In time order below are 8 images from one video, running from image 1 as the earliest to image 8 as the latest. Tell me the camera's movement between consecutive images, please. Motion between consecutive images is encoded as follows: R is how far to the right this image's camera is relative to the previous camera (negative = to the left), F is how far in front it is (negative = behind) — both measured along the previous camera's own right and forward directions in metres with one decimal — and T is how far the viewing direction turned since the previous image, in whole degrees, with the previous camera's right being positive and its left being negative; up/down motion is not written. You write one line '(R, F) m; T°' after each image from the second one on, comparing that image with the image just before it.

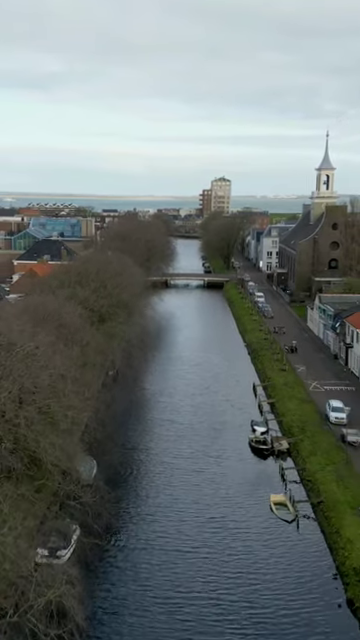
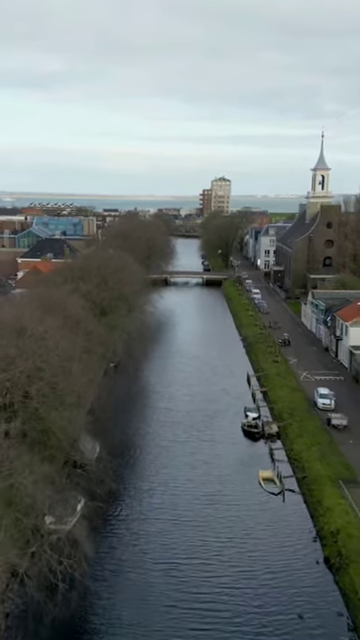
(+0.2, -1.7) m; 0°
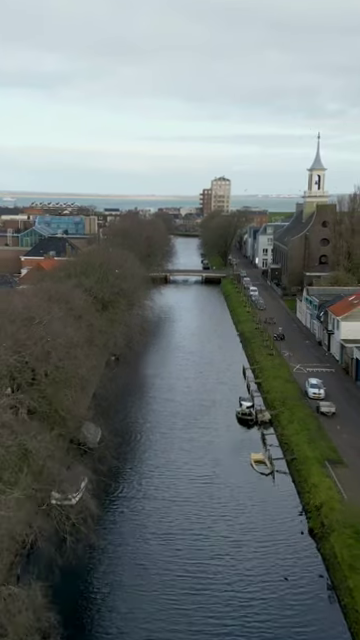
(+0.1, -1.5) m; 0°
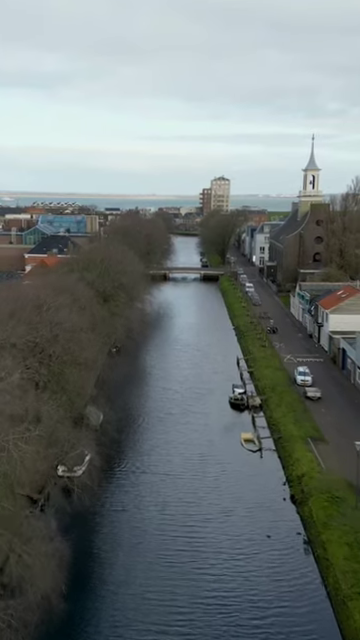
(+0.2, -2.0) m; 0°
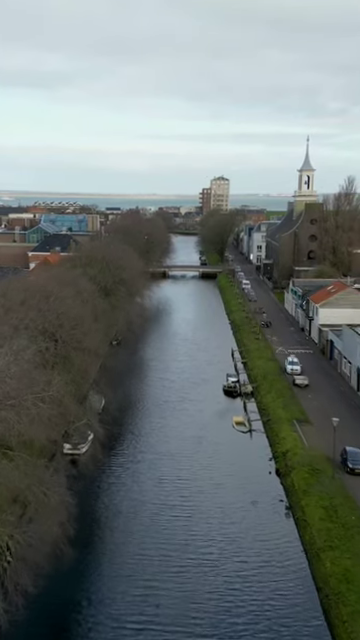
(+0.2, -2.0) m; 0°
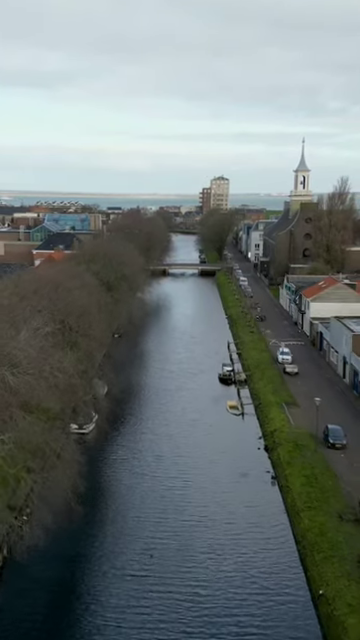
(+0.2, -2.1) m; 0°
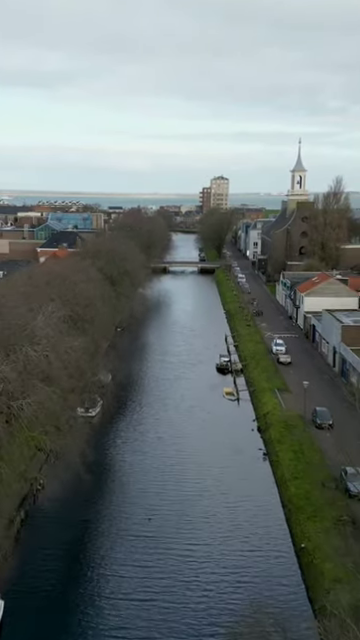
(+0.1, -1.9) m; 0°
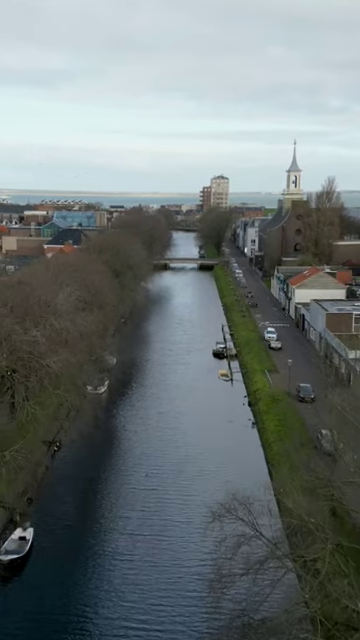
(+0.1, -3.1) m; 0°
